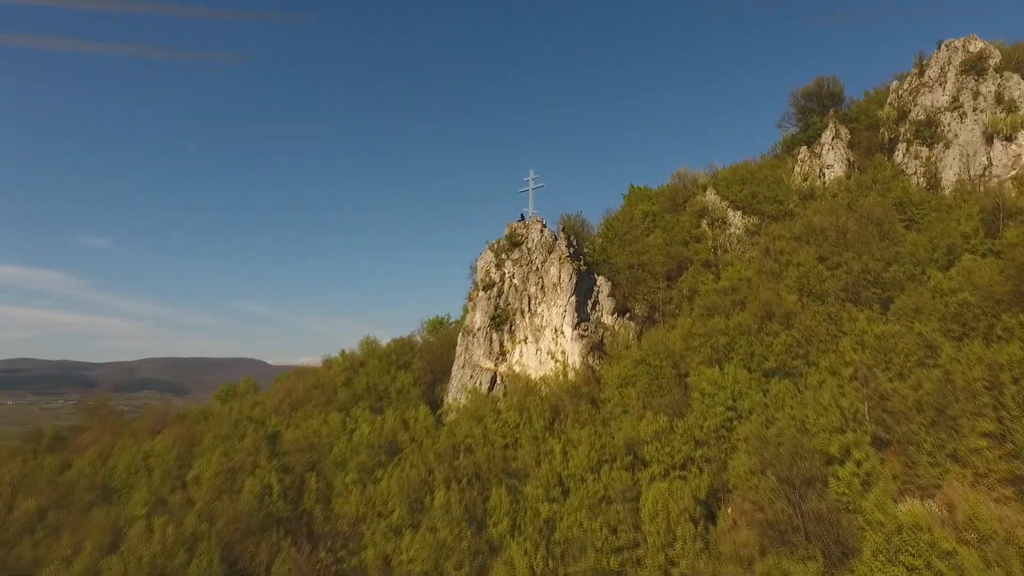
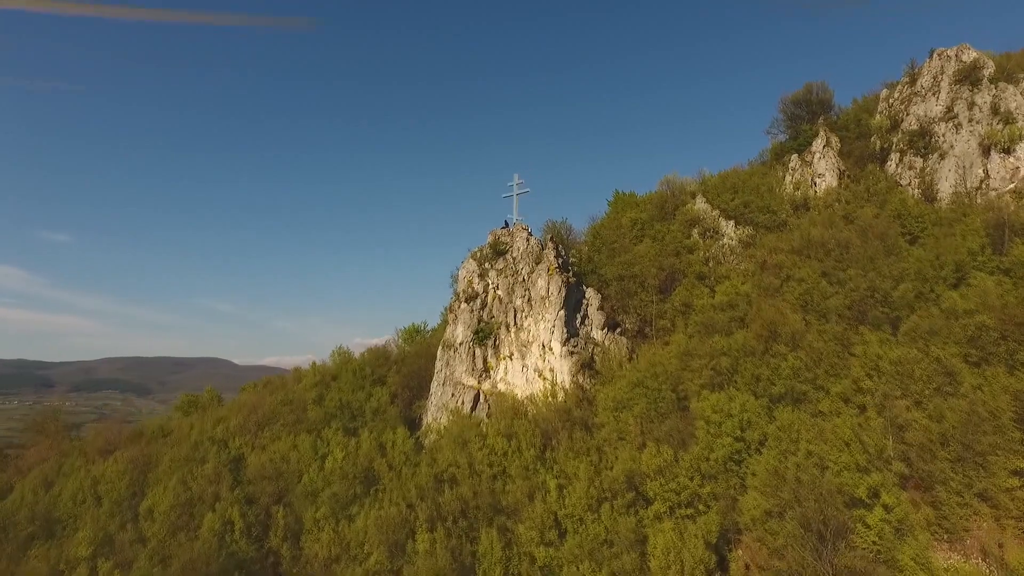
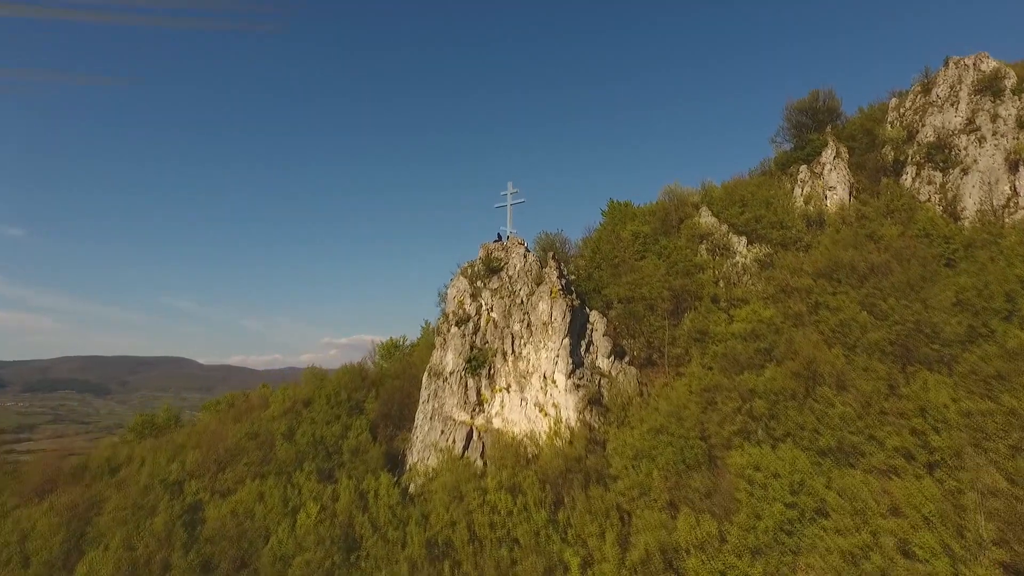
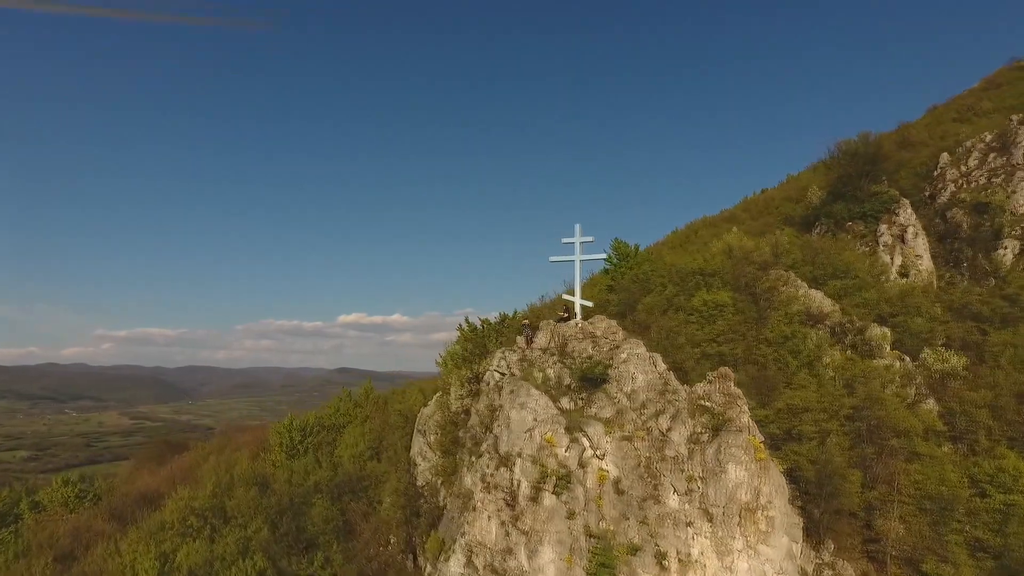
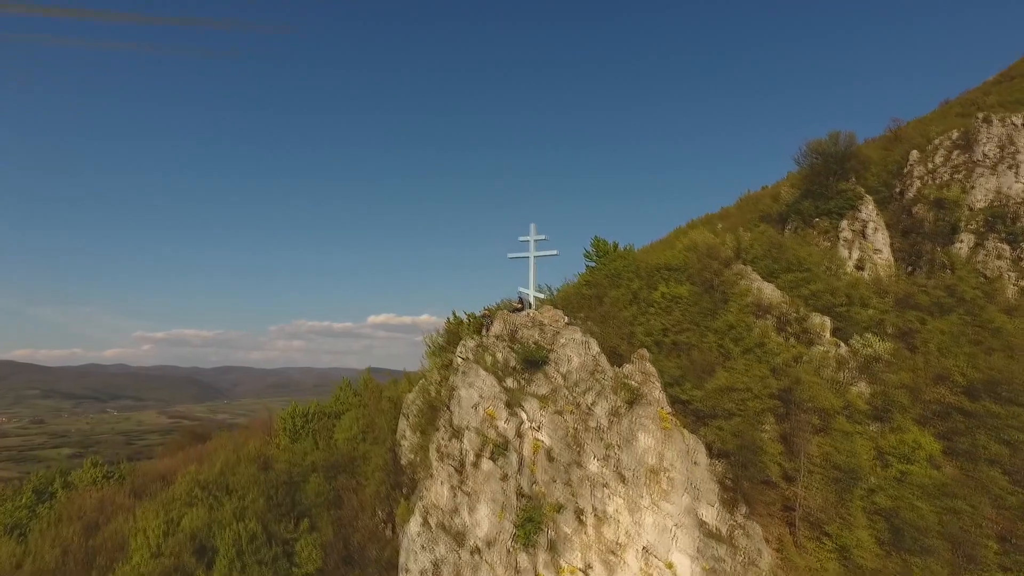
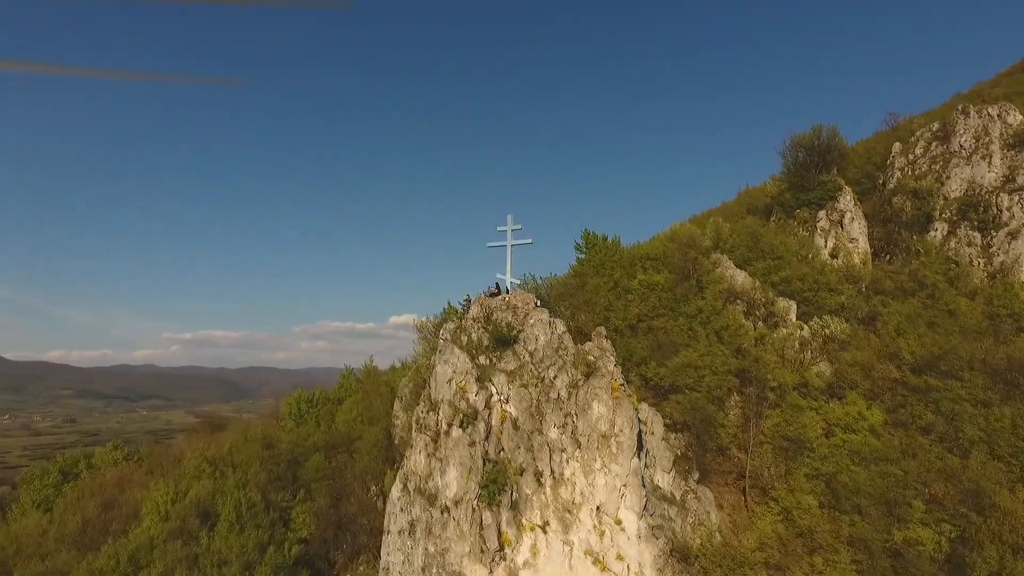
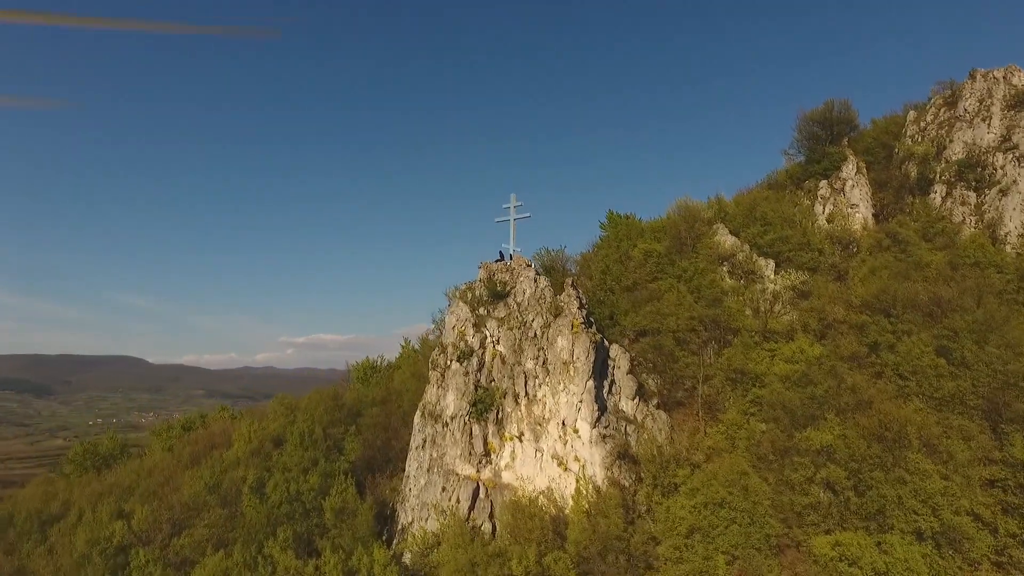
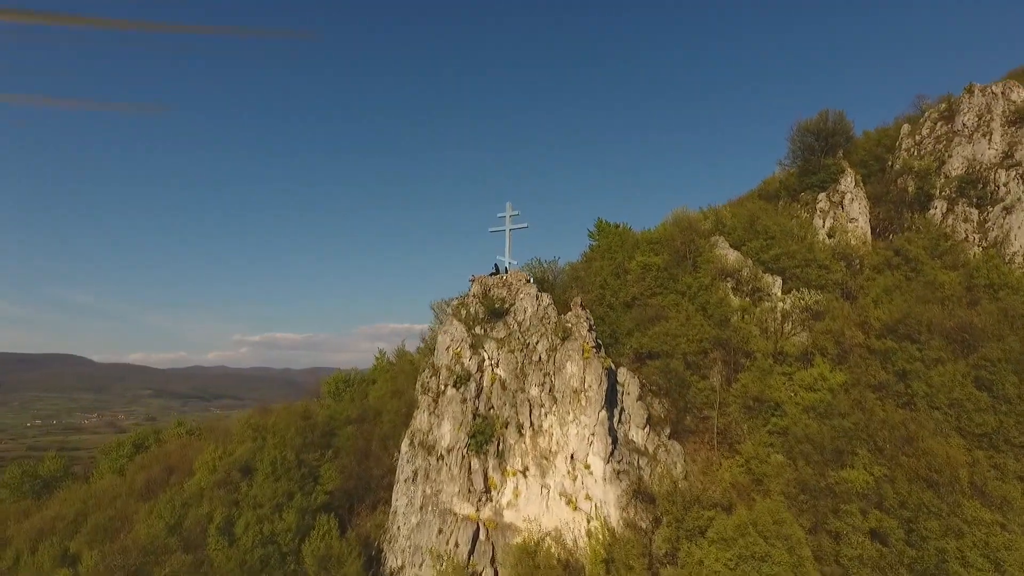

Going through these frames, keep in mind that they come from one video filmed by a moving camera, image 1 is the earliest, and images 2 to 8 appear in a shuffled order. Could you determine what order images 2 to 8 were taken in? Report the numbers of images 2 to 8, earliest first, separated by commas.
2, 3, 7, 8, 6, 5, 4
